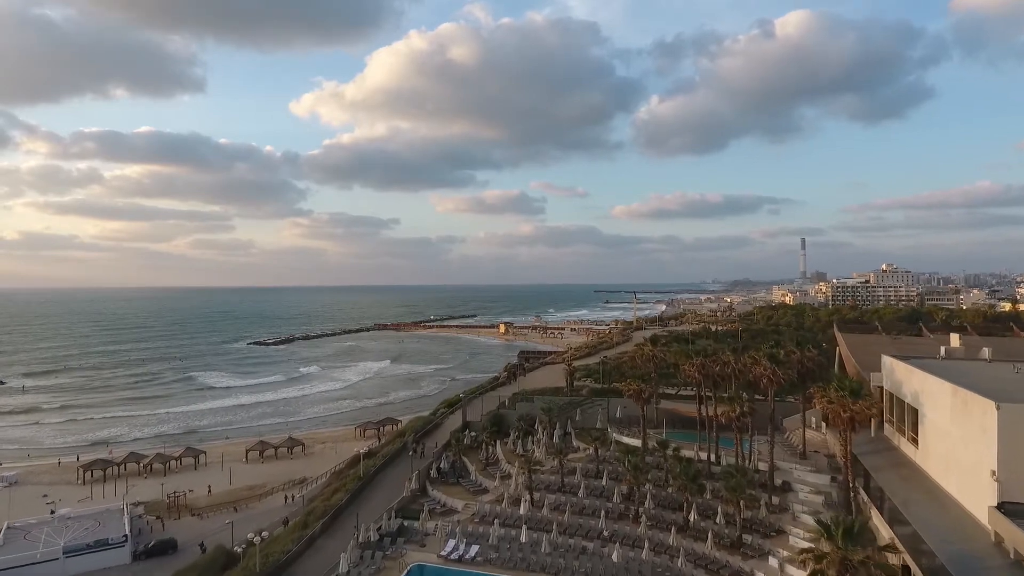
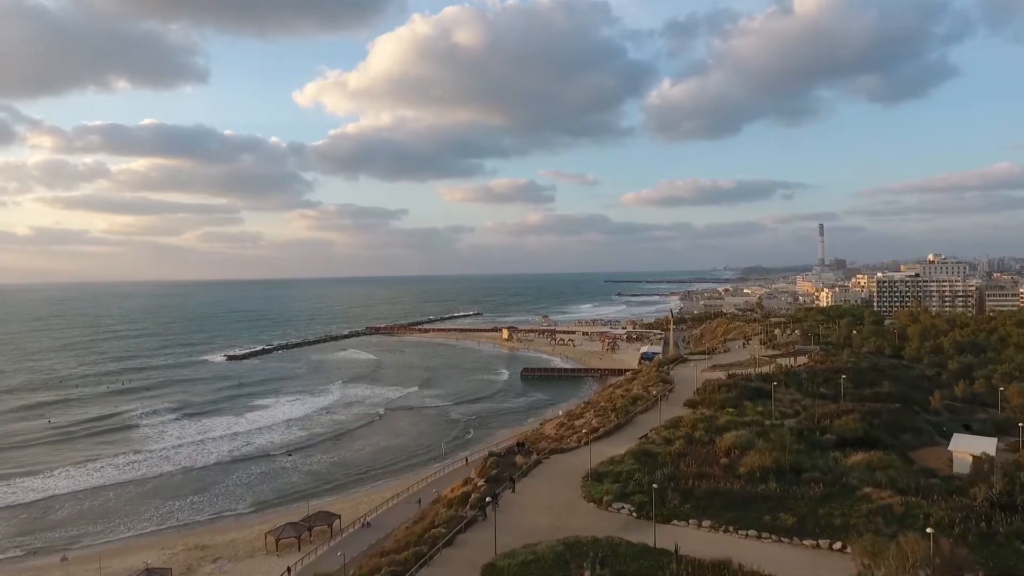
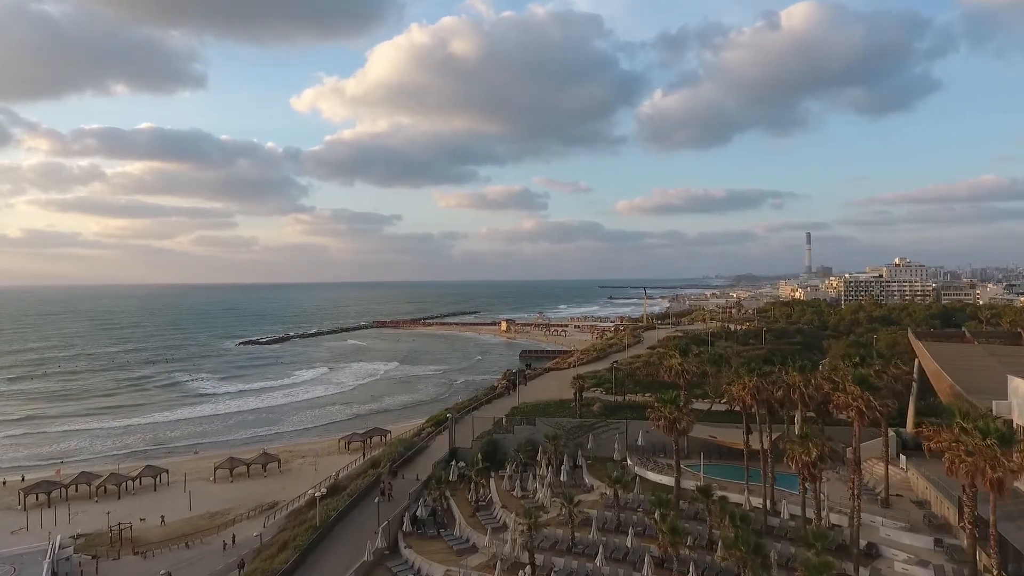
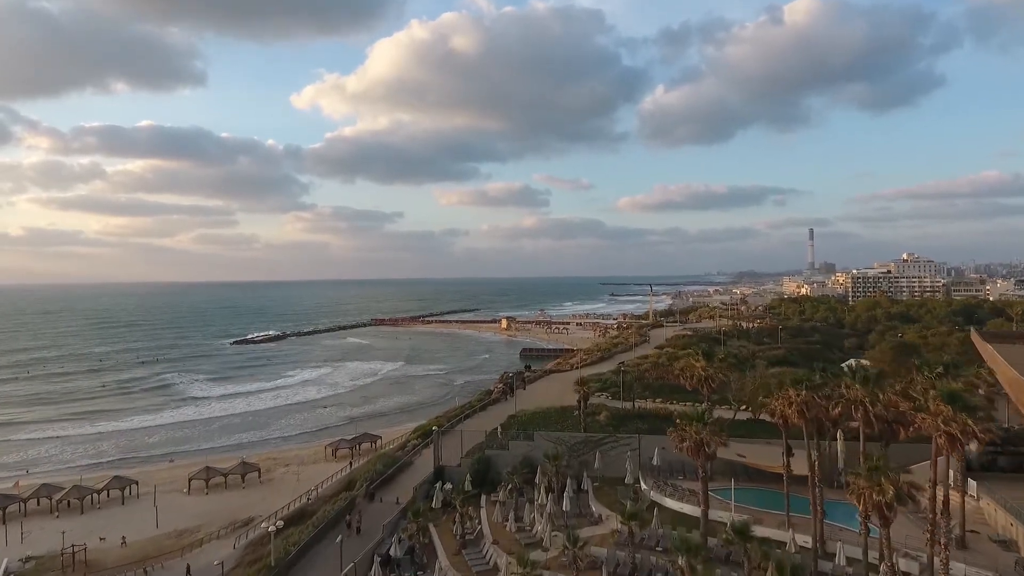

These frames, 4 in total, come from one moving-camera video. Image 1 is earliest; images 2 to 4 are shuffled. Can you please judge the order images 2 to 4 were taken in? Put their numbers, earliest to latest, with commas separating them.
3, 4, 2
